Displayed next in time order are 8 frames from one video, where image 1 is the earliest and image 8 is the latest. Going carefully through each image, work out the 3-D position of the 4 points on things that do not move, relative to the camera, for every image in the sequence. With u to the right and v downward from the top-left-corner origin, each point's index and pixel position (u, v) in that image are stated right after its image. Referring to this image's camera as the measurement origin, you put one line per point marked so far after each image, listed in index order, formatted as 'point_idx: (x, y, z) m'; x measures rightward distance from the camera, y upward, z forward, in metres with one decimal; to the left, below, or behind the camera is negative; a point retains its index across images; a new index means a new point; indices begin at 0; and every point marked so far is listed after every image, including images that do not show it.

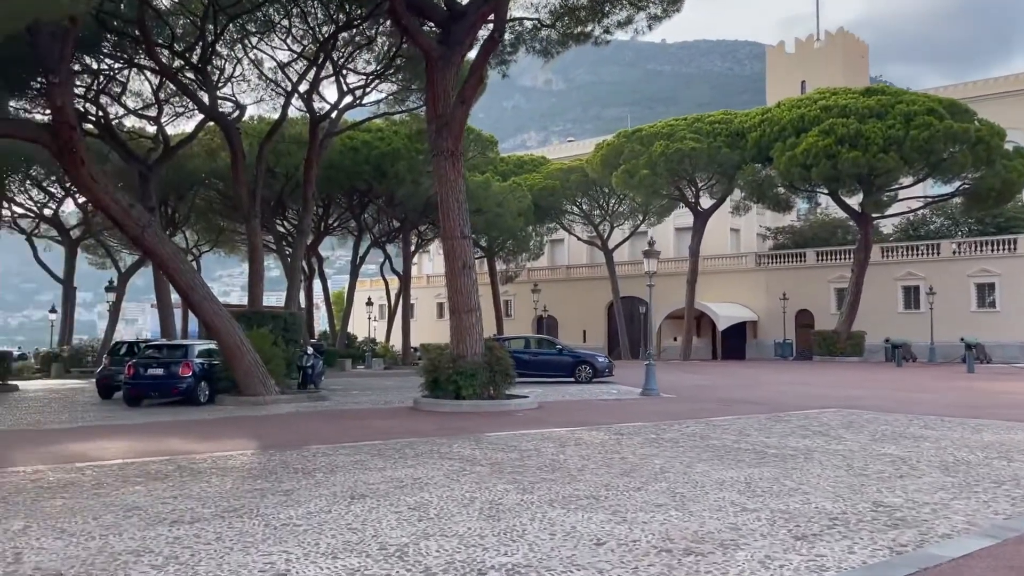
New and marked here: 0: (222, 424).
0: (-5.0, -2.4, +14.5) m
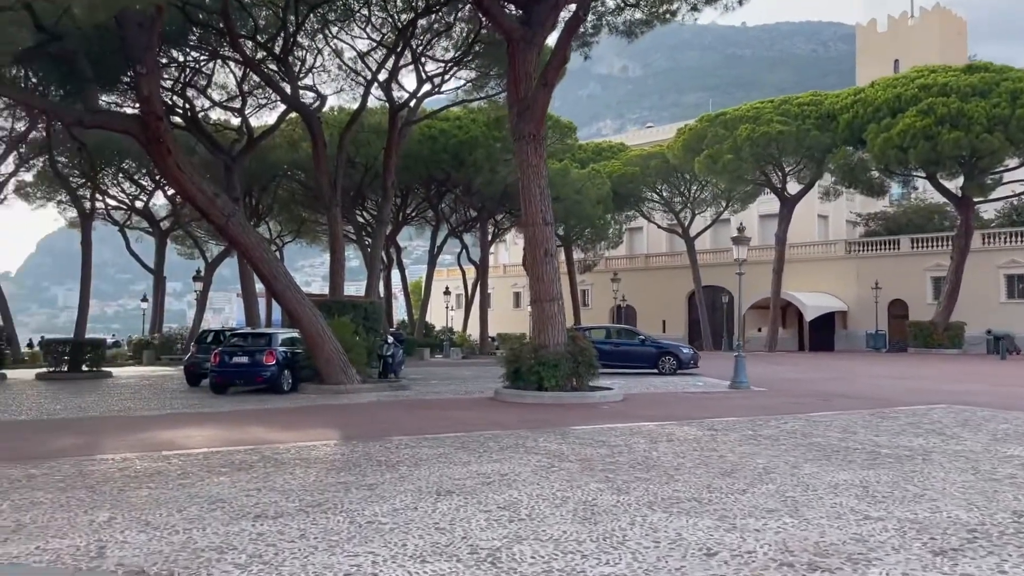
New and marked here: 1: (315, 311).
0: (-3.6, -2.2, +14.5) m
1: (-4.3, -0.5, +18.4) m
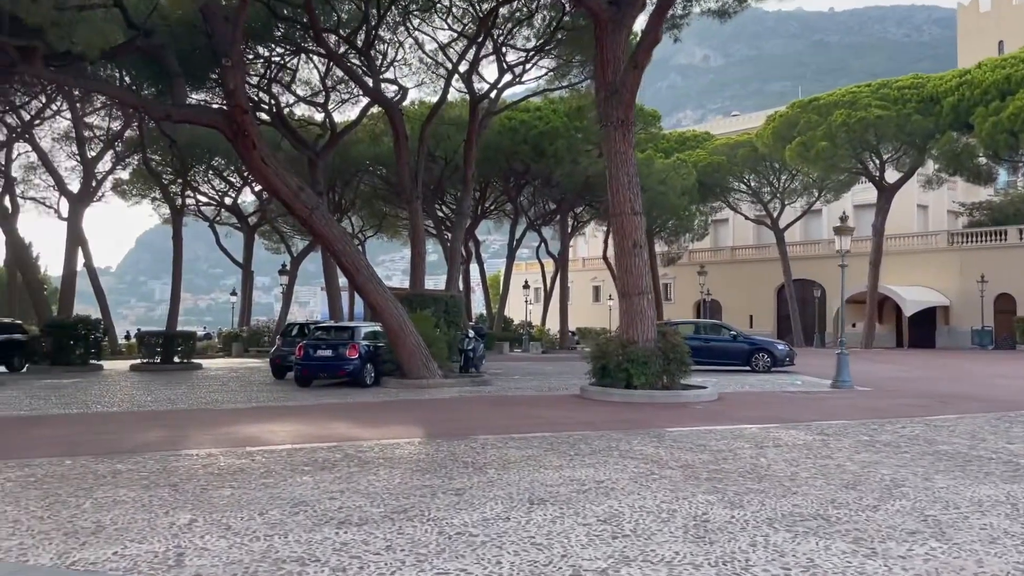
0: (-2.1, -2.0, +14.2) m
1: (-2.5, -0.4, +18.1) m
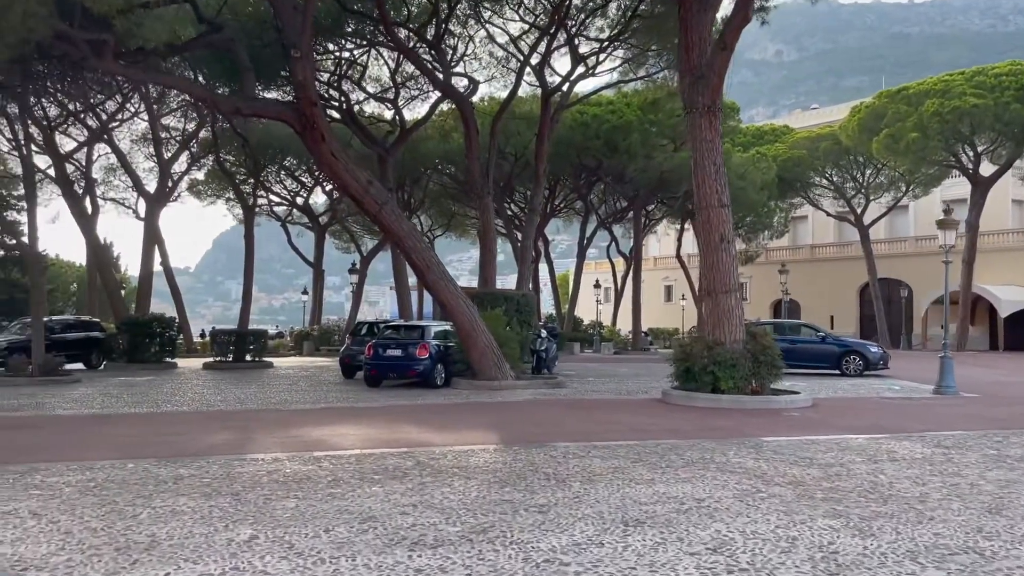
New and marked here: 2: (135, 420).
0: (-0.8, -2.0, +13.5) m
1: (-0.9, -0.3, +17.5) m
2: (-5.8, -2.0, +12.8) m
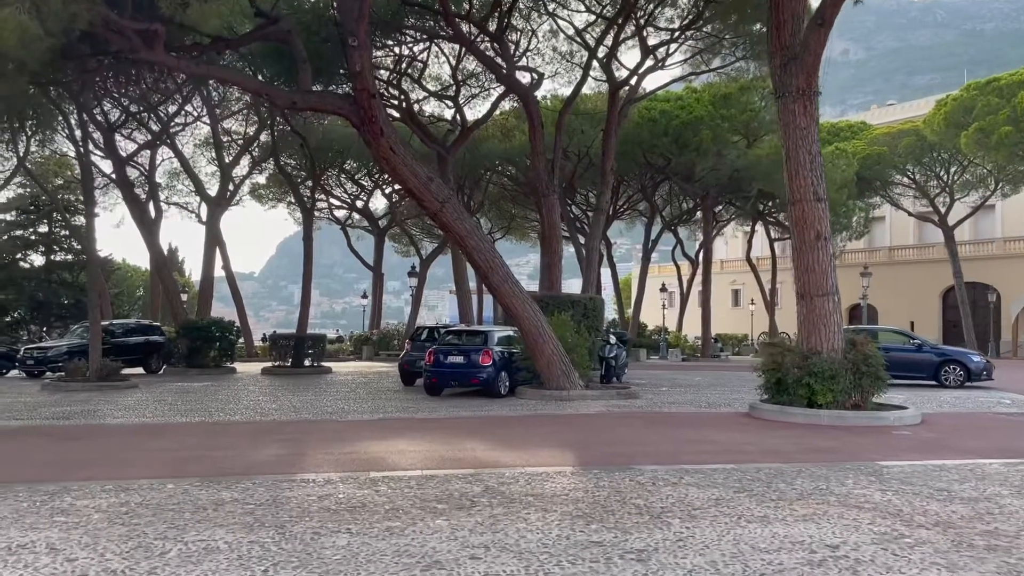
0: (+0.3, -2.0, +12.5) m
1: (+0.5, -0.4, +16.5) m
2: (-4.8, -2.1, +12.1) m
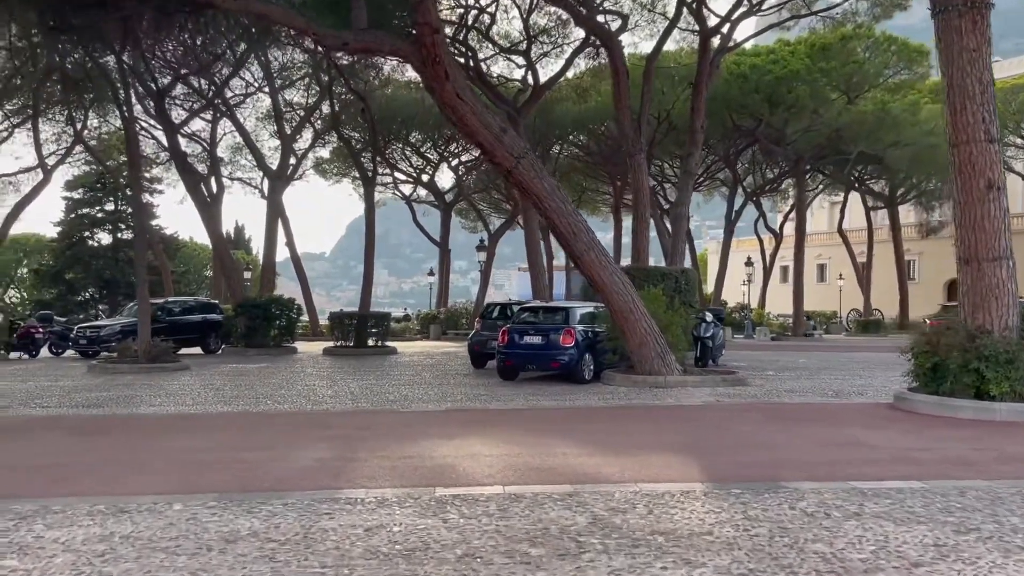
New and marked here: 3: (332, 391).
0: (+1.4, -1.6, +10.3) m
1: (+1.9, +0.2, +14.2) m
2: (-3.6, -1.7, +10.3) m
3: (-3.1, -1.8, +14.4) m
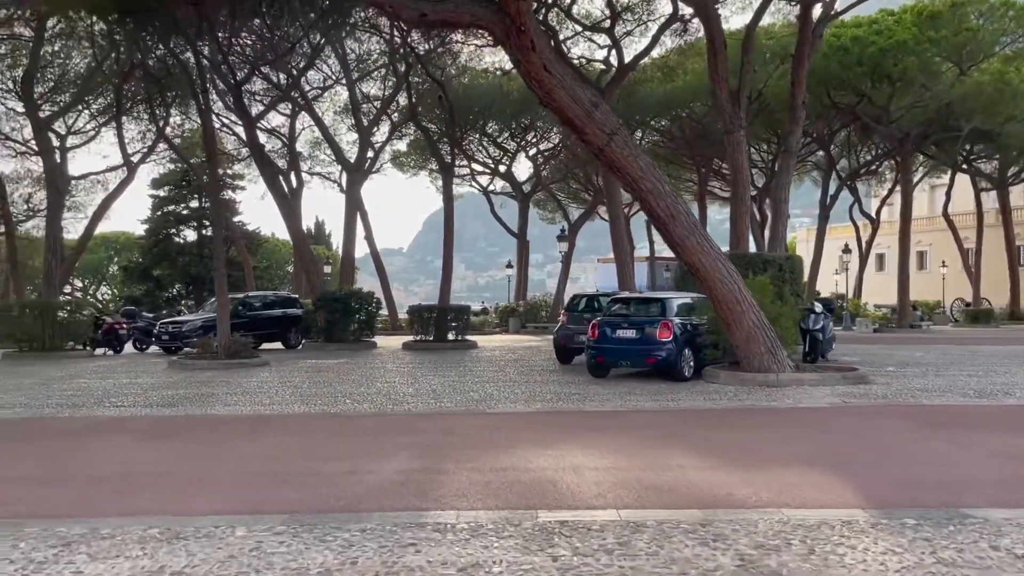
0: (+2.5, -1.5, +9.1) m
1: (+3.3, +0.3, +12.9) m
2: (-2.5, -1.6, +9.5) m
3: (-1.6, -1.6, +13.6) m
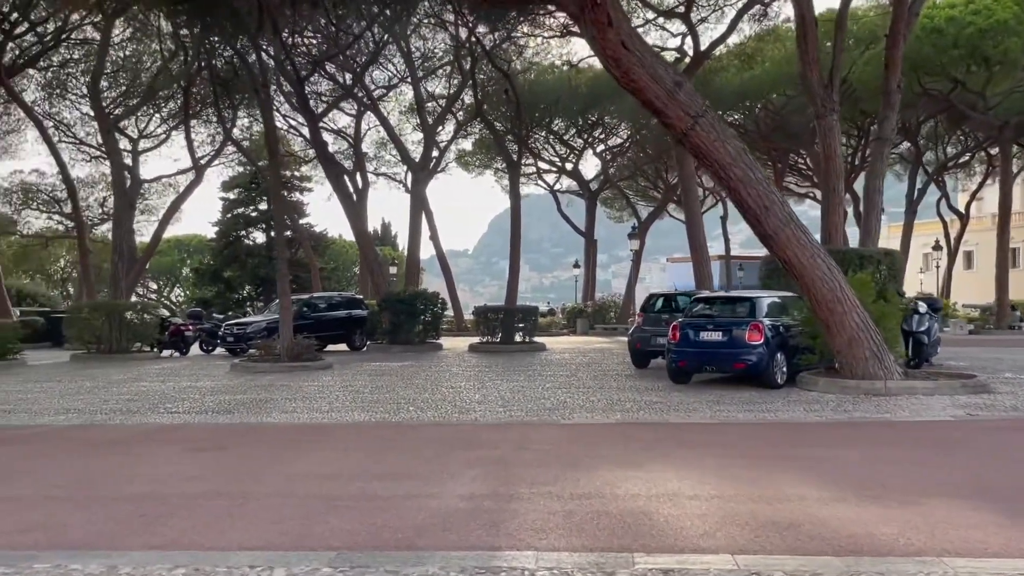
0: (+3.3, -1.4, +7.9) m
1: (+4.4, +0.4, +11.7) m
2: (-1.7, -1.6, +8.7) m
3: (-0.5, -1.6, +12.7) m
